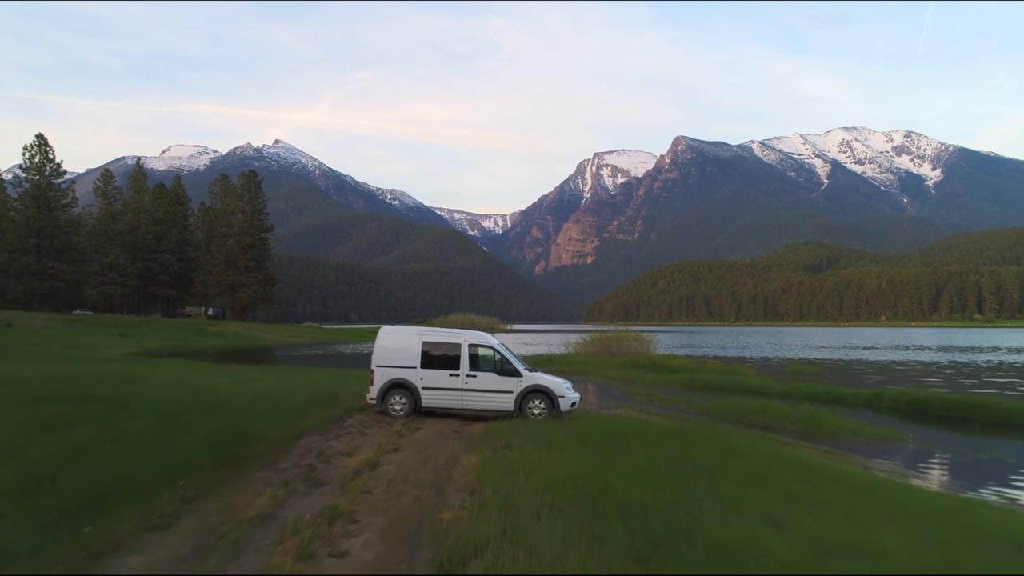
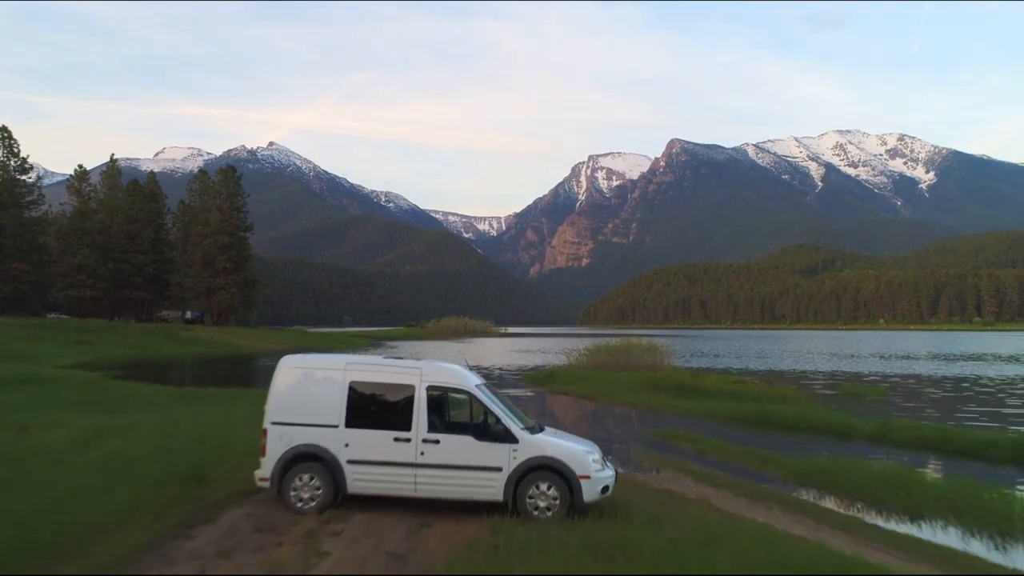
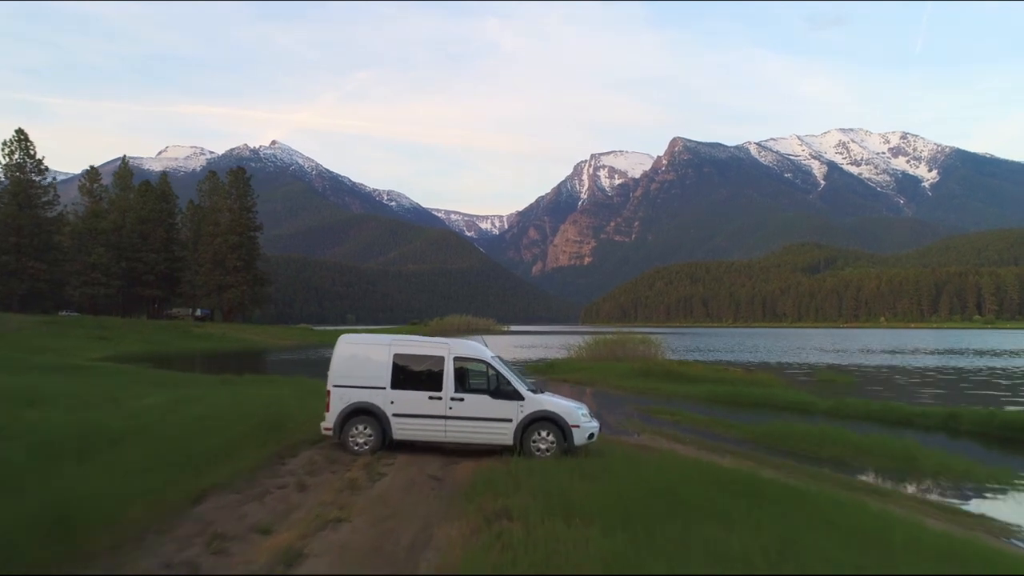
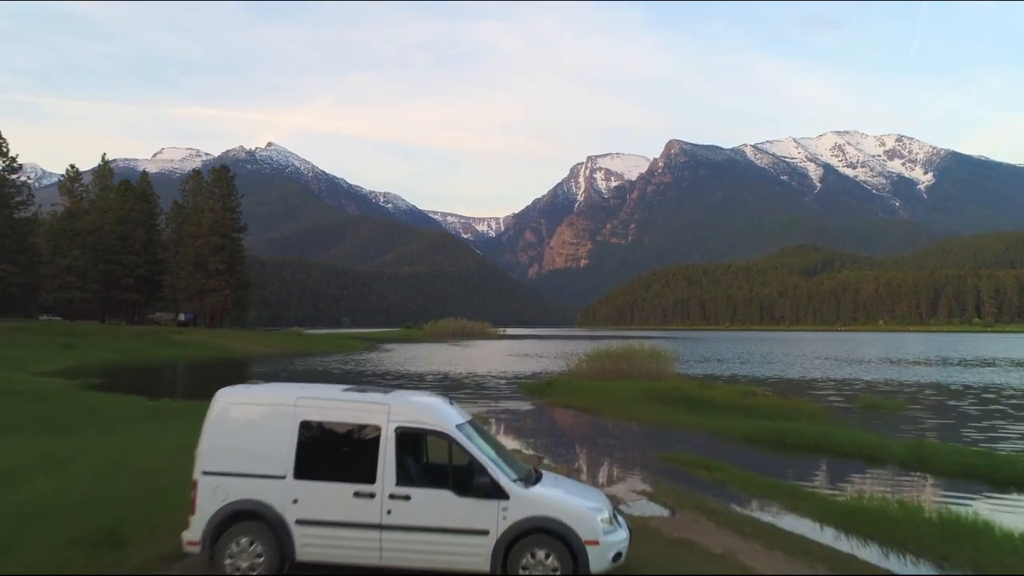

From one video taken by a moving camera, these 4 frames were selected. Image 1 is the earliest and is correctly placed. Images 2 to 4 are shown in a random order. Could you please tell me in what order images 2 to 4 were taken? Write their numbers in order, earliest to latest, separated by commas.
3, 2, 4
